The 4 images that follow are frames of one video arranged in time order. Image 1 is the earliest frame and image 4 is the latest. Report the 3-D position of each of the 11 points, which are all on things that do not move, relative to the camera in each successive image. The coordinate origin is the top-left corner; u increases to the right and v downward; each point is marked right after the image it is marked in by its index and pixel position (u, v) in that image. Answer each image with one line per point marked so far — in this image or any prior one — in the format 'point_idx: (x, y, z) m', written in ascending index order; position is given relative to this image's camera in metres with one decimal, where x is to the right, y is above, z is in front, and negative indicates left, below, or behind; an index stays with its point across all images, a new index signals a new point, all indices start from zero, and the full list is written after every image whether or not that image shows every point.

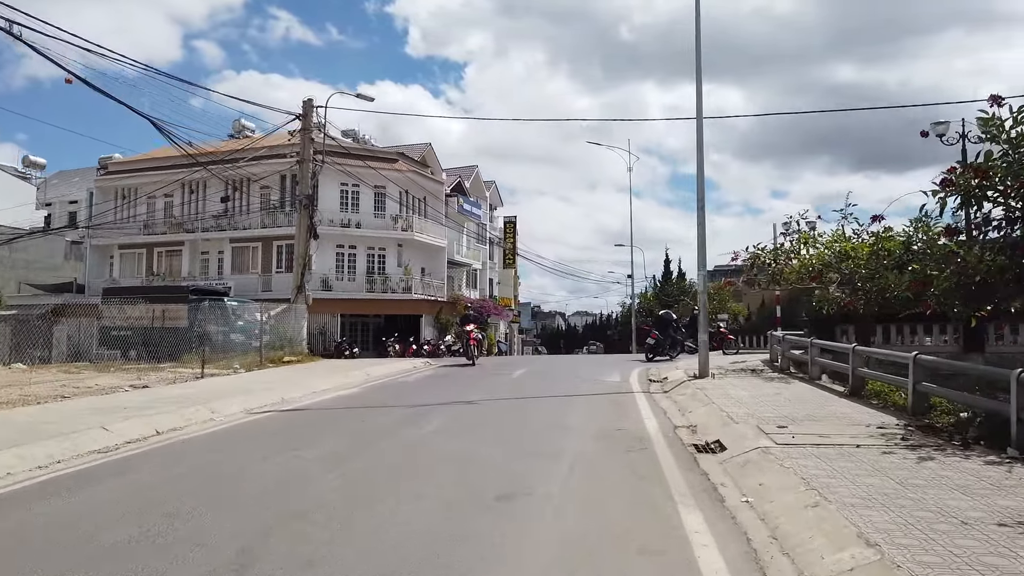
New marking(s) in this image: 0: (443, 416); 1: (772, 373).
0: (-0.9, -1.8, +10.4) m
1: (+5.4, -1.8, +15.9) m
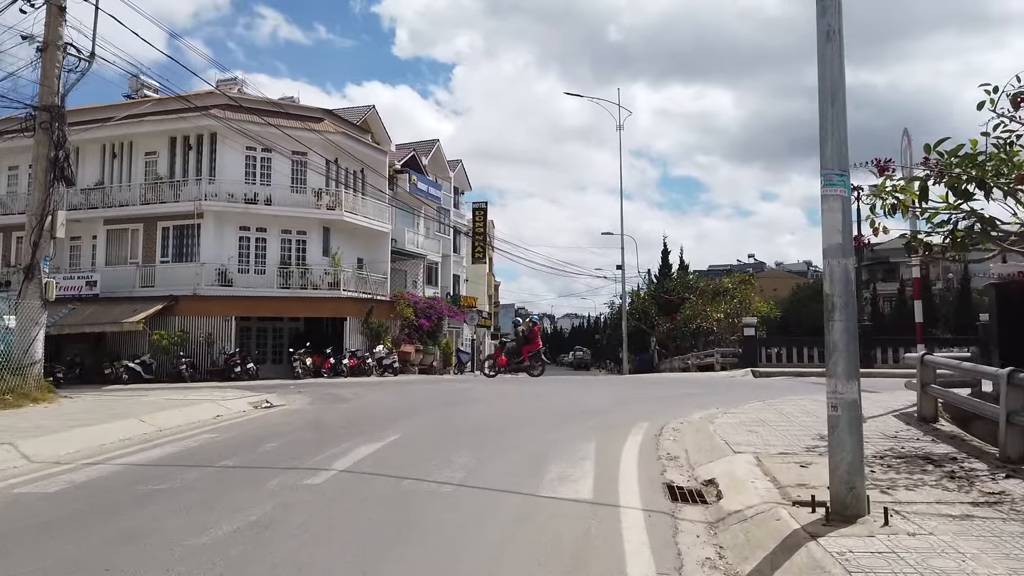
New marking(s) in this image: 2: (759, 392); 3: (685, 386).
0: (-2.5, -1.5, +0.7) m
1: (+3.8, -1.5, +6.2) m
2: (+4.3, -1.8, +12.8) m
3: (+3.6, -2.0, +15.1) m
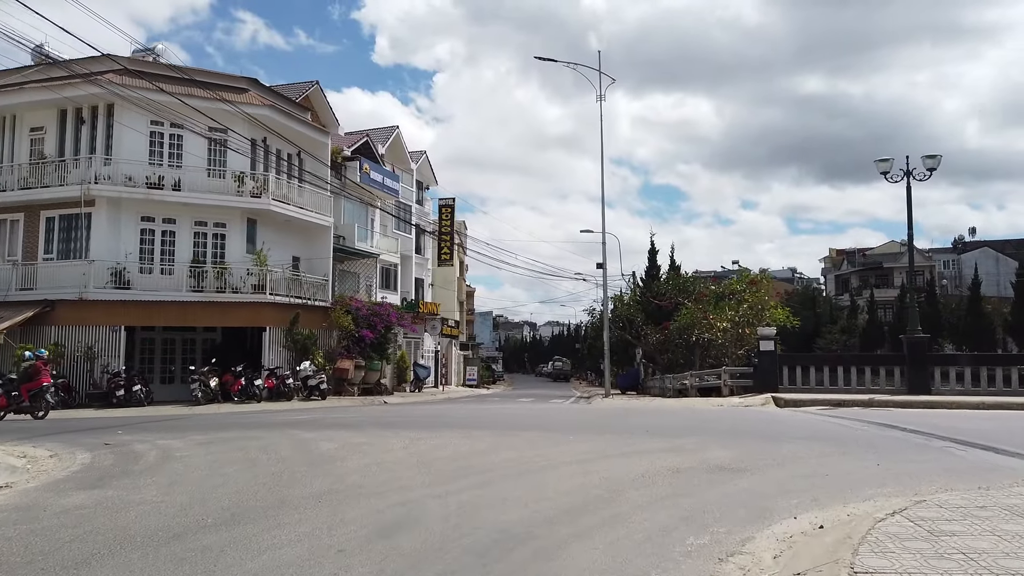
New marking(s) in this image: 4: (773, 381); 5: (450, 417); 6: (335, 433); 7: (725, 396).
0: (-3.2, -1.2, -4.9) m
1: (+3.0, -1.3, +0.8) m
2: (+3.3, -1.7, +7.4) m
3: (+2.5, -1.9, +9.6) m
4: (+6.6, -2.4, +19.1) m
5: (-1.1, -2.2, +12.9) m
6: (-2.5, -2.0, +10.5) m
7: (+5.7, -2.9, +20.1) m
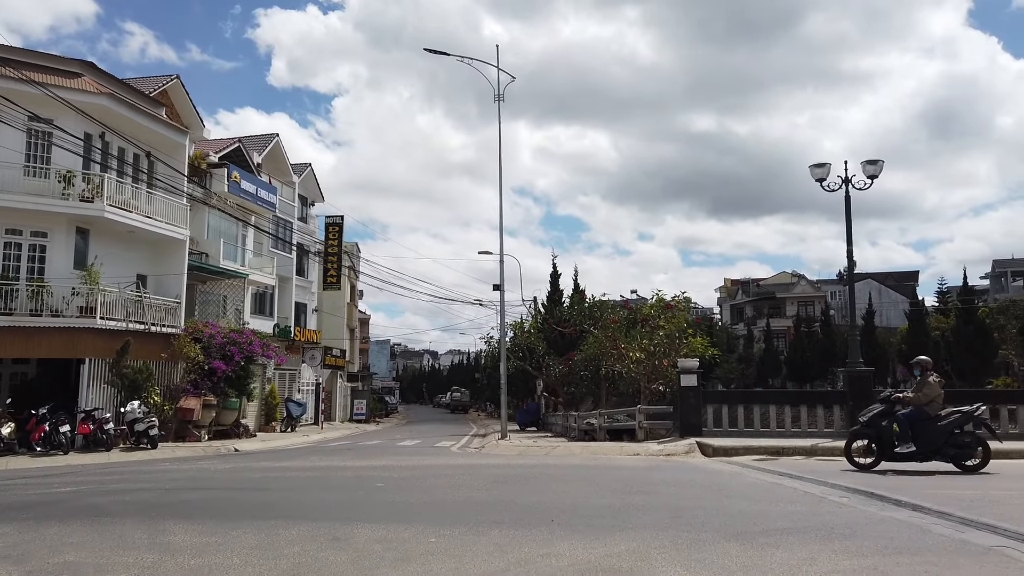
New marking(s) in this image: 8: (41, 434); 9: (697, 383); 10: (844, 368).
0: (-2.6, -0.8, -8.7) m
1: (+2.7, -1.2, -2.3) m
2: (+2.2, -1.8, +4.3) m
3: (+1.1, -2.0, +6.3) m
4: (+4.0, -2.9, +16.3) m
5: (-2.9, -2.4, +9.1) m
6: (-4.0, -2.1, +6.5) m
7: (+2.9, -3.4, +17.1) m
8: (-11.5, -3.5, +18.4) m
9: (+4.0, -2.0, +16.3) m
10: (+6.9, -1.7, +15.6) m
